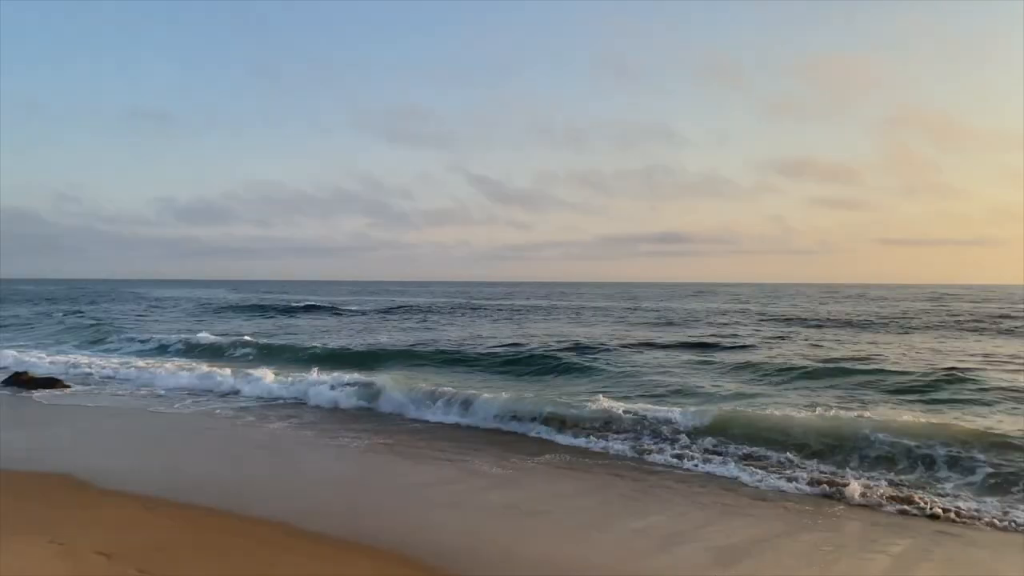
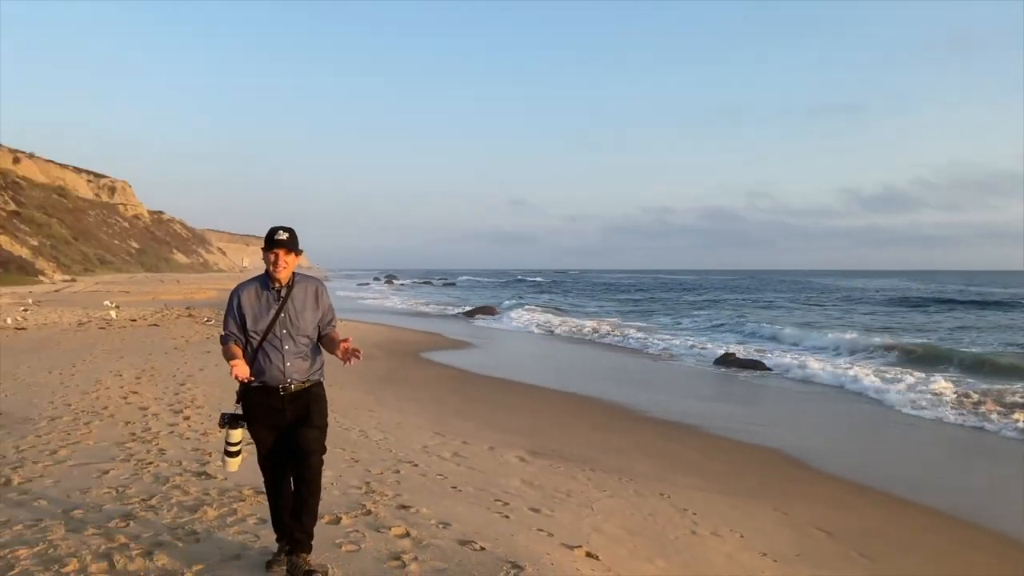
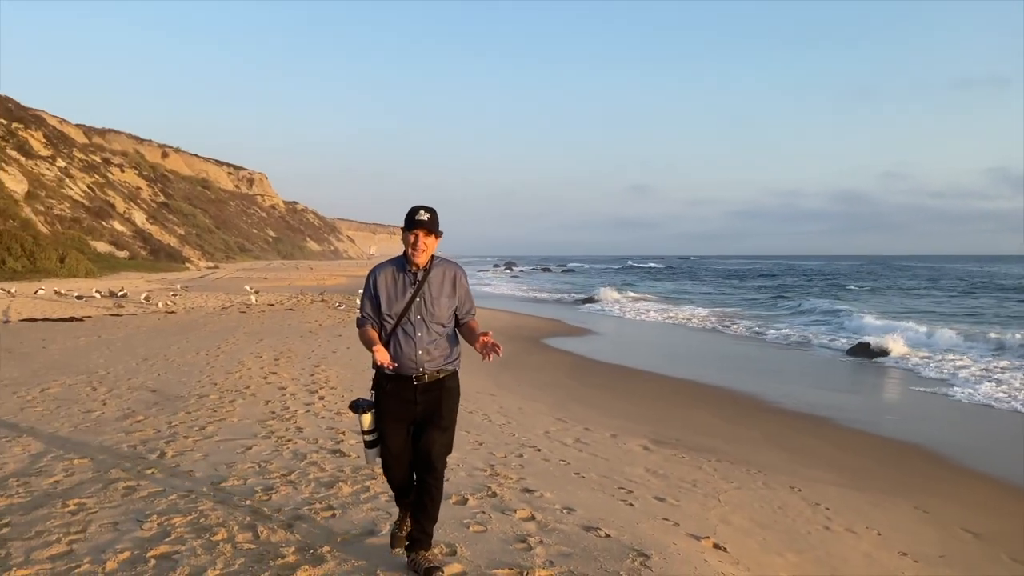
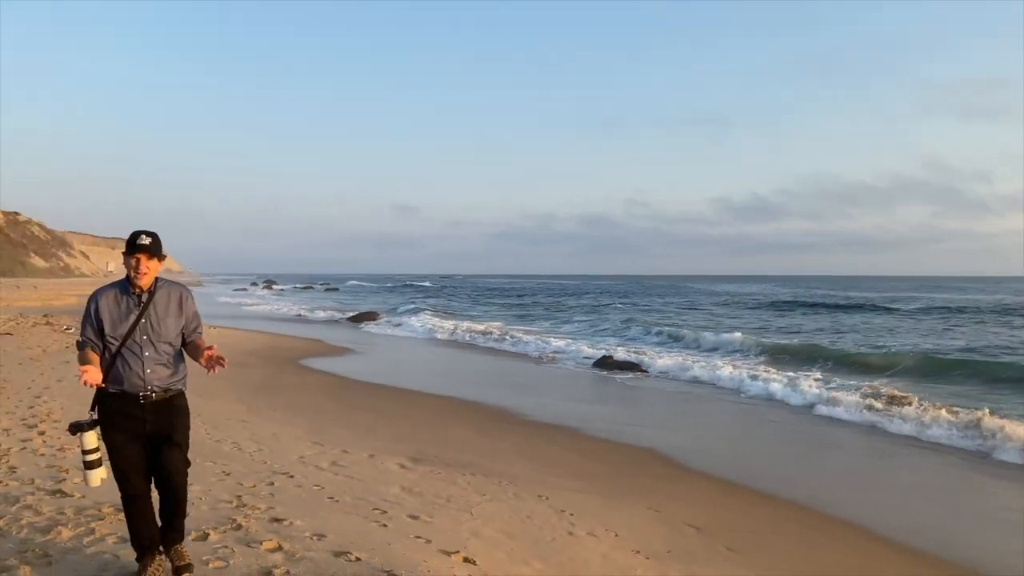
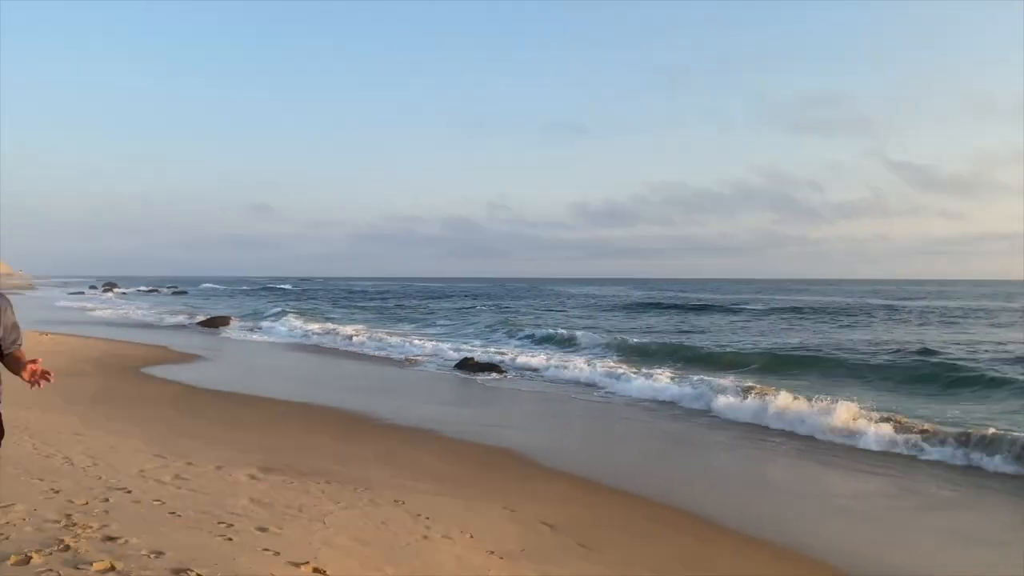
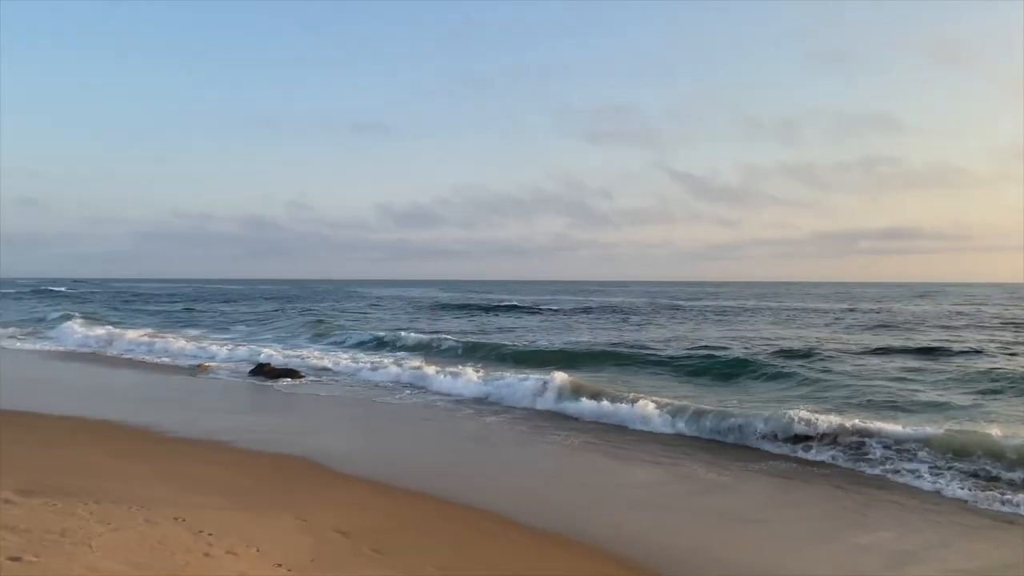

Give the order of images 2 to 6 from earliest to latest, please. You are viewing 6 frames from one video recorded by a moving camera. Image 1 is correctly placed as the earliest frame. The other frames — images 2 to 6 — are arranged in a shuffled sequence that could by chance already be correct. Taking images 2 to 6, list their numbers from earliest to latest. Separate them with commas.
6, 5, 4, 2, 3
